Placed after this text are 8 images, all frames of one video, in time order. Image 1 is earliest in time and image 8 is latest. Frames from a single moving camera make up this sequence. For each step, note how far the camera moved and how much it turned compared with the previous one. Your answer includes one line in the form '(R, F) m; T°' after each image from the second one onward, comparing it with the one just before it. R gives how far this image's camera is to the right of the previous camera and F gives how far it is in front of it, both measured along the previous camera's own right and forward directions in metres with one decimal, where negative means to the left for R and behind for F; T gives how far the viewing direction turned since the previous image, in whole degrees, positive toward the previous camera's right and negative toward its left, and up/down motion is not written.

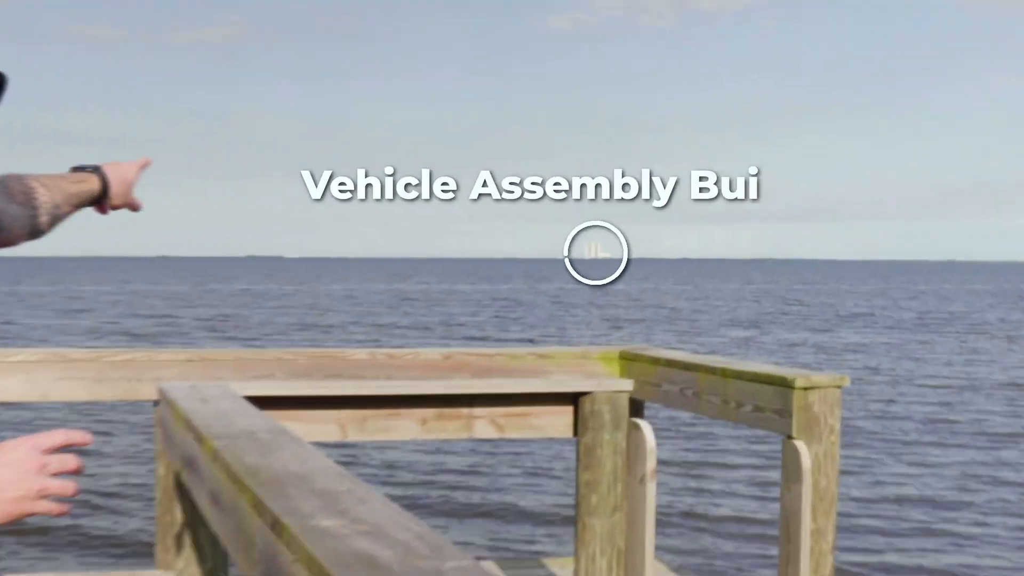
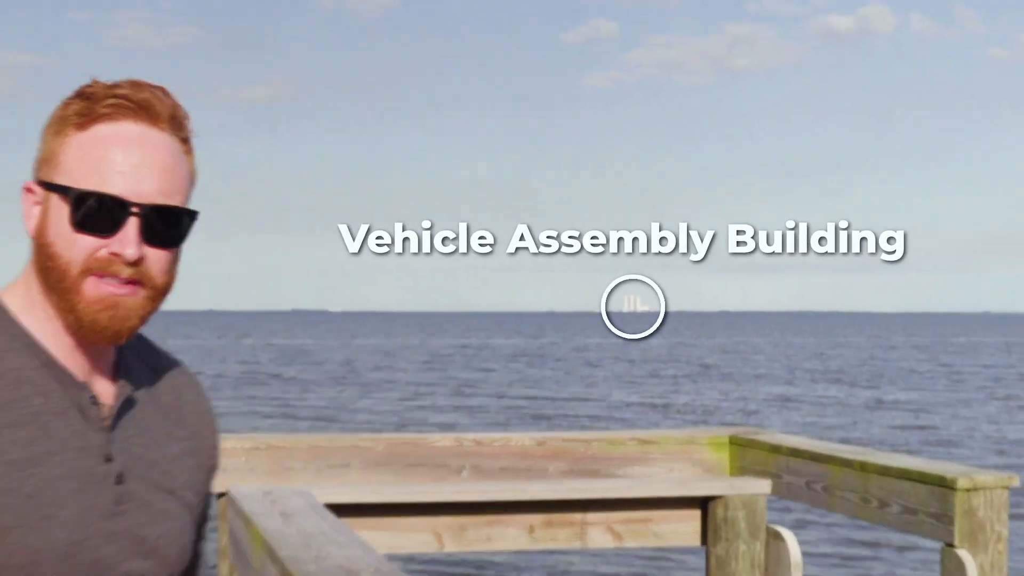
(-0.4, +0.3) m; -1°
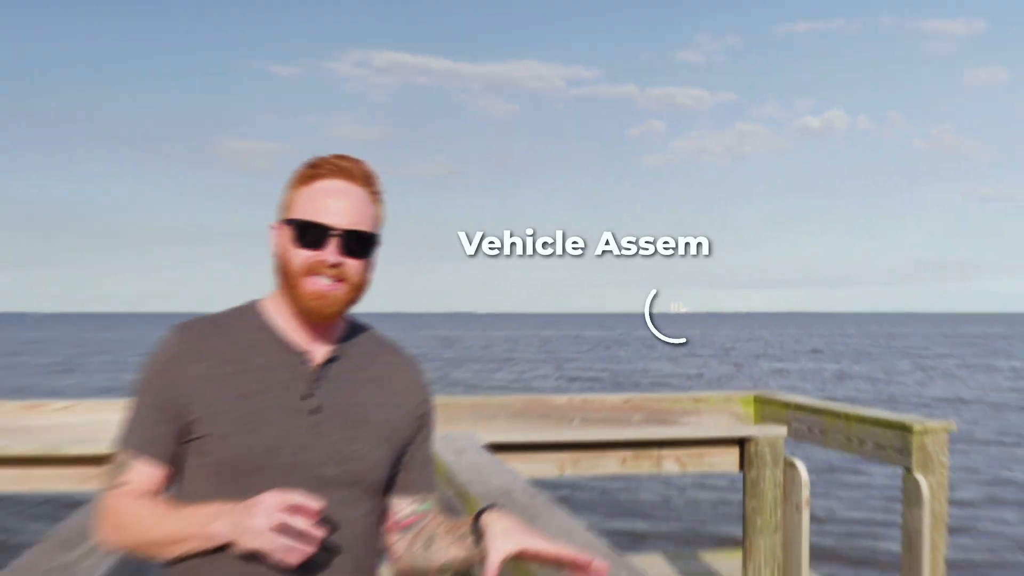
(-0.5, -1.1) m; 0°
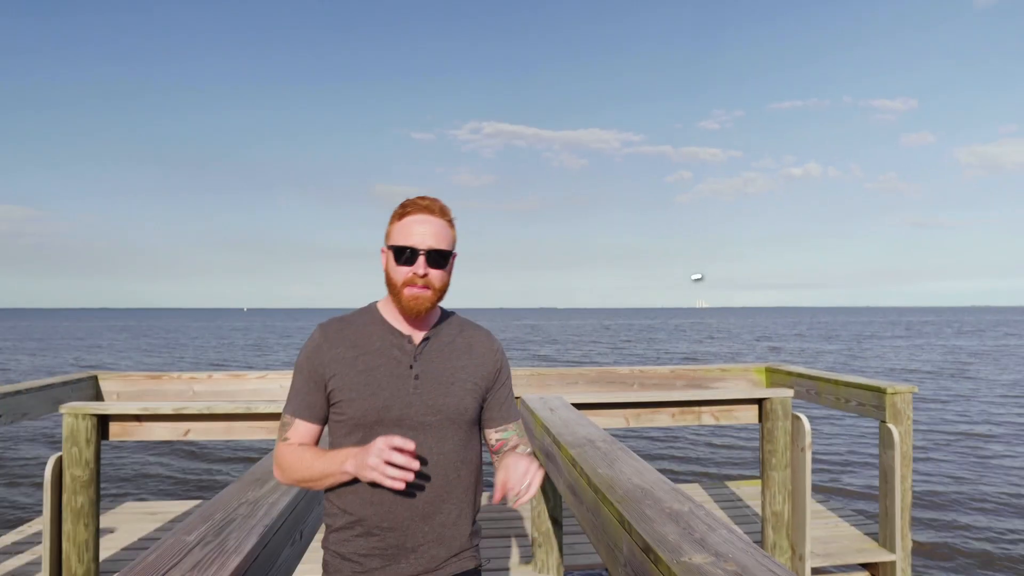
(-0.5, -1.3) m; 0°
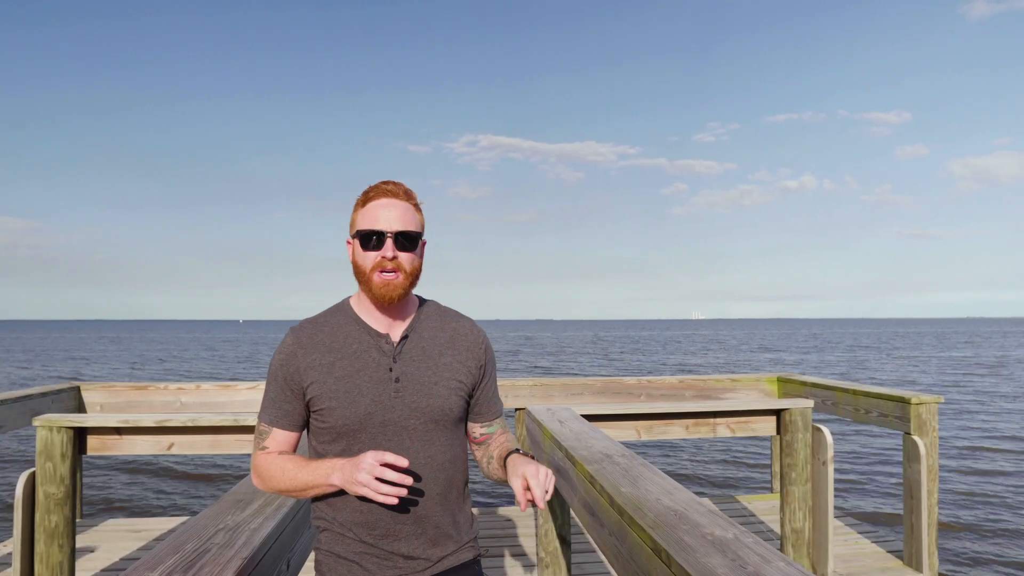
(-0.1, +0.2) m; 0°
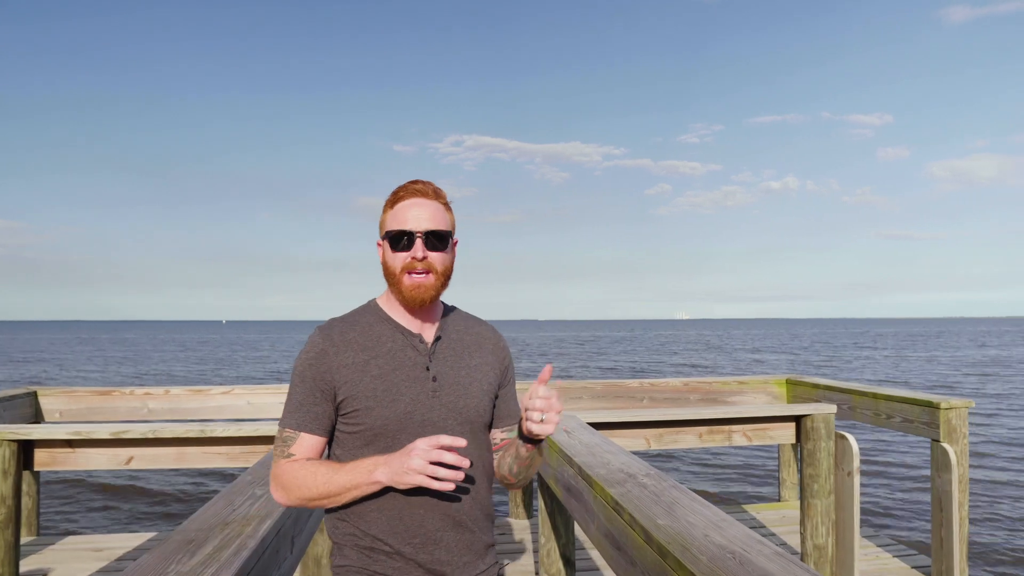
(-0.1, +0.4) m; +1°
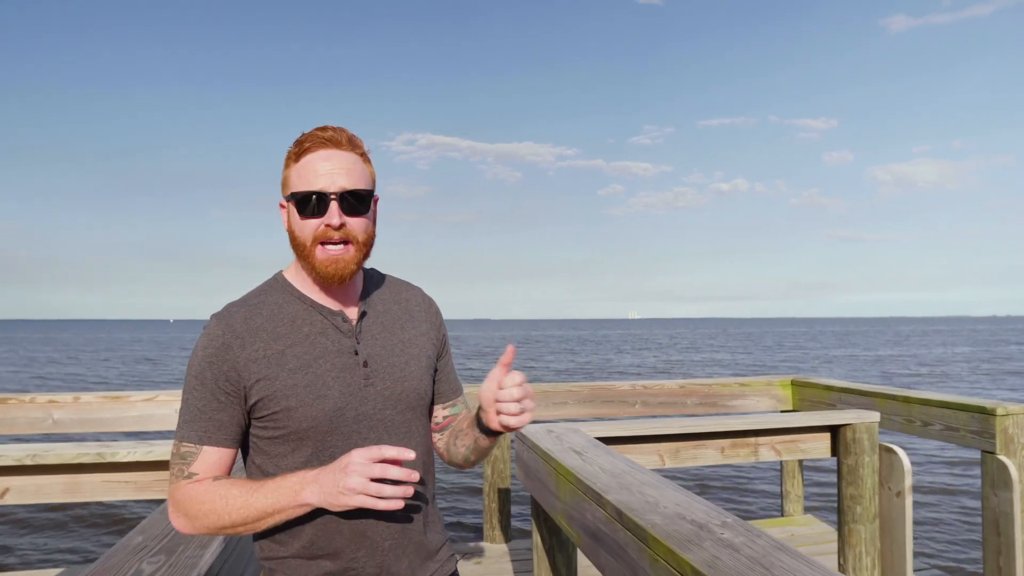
(-0.2, +0.8) m; +4°
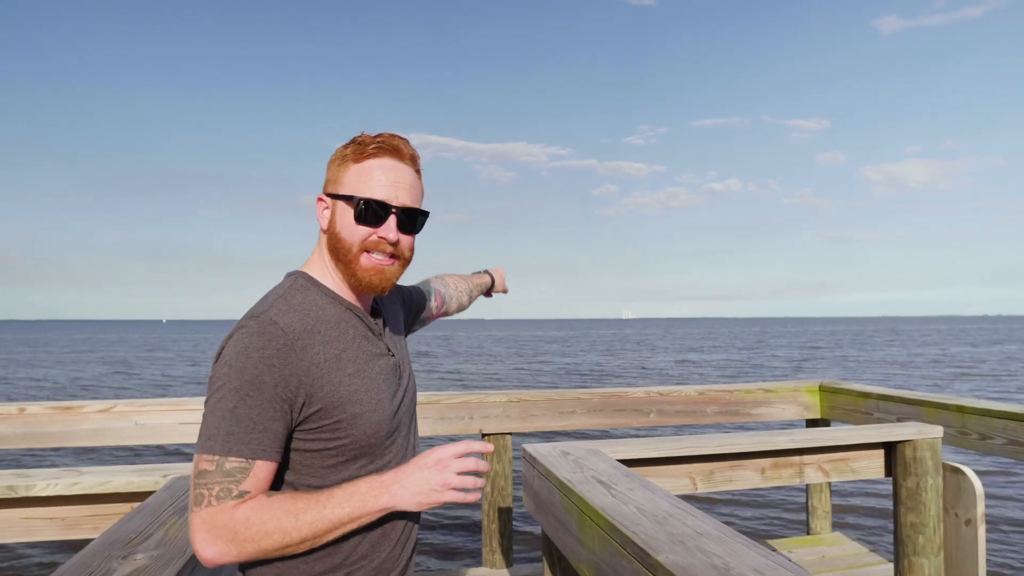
(-0.1, +0.5) m; +1°
